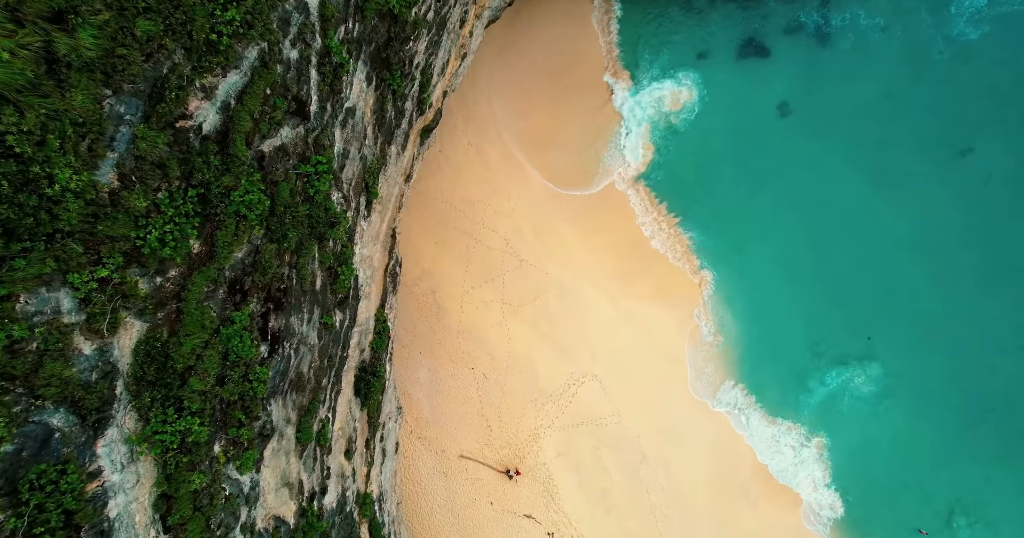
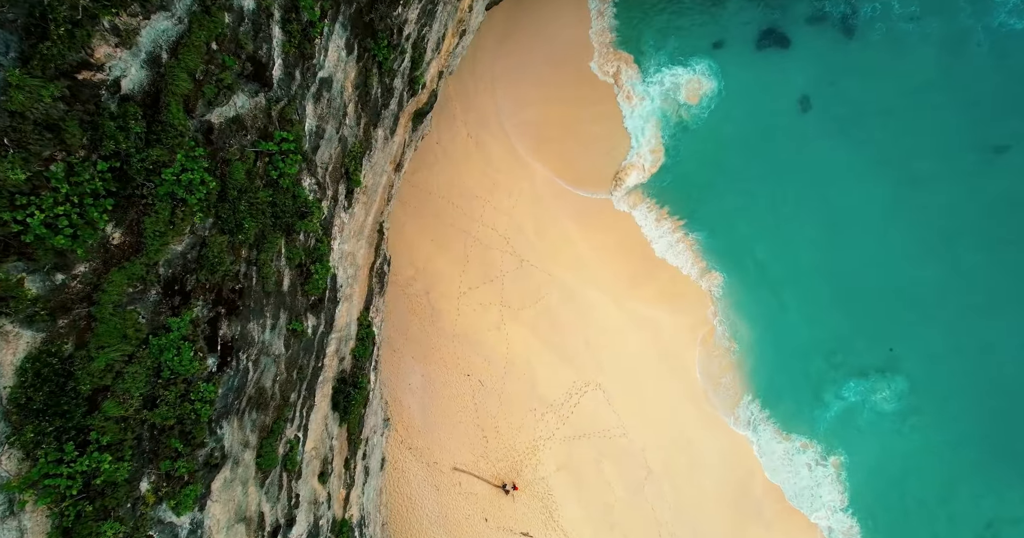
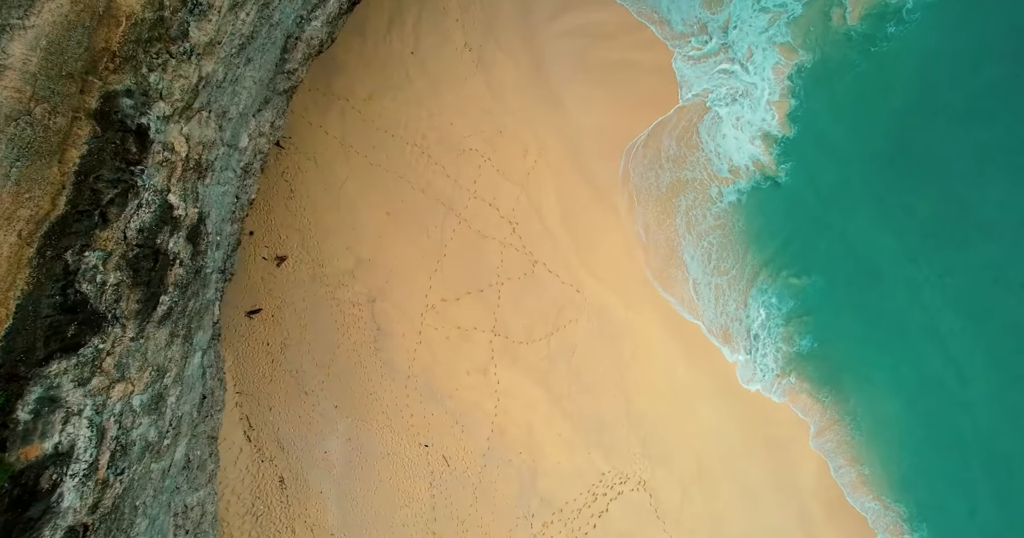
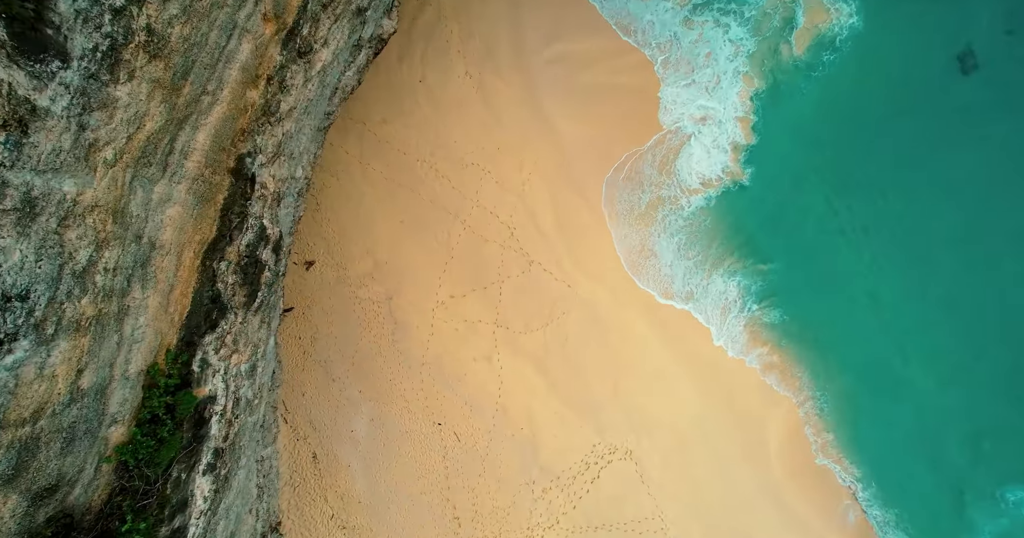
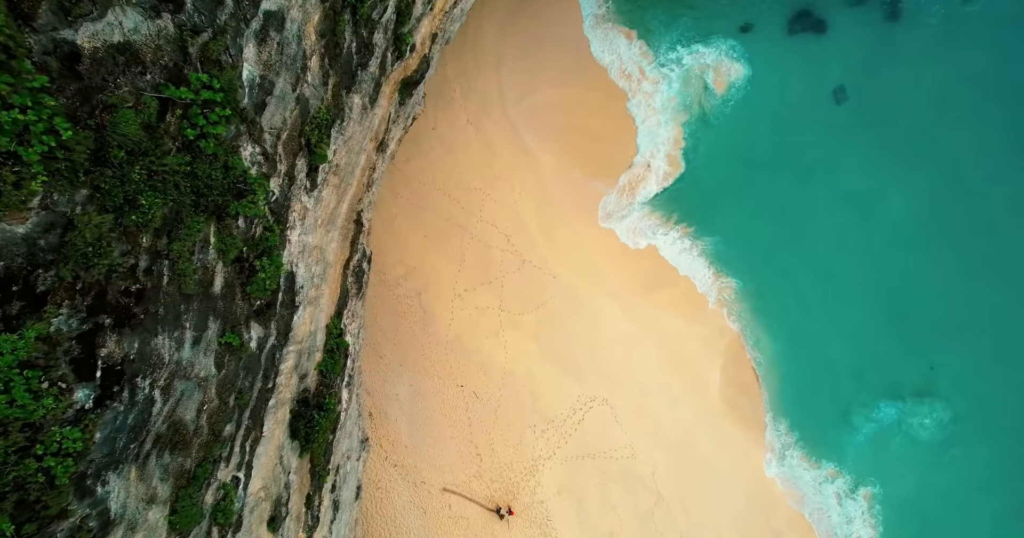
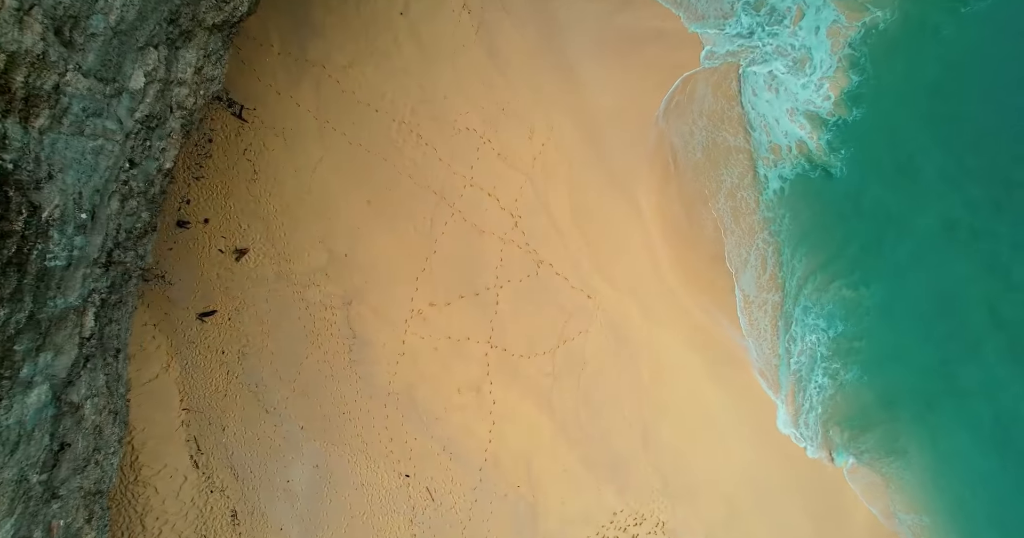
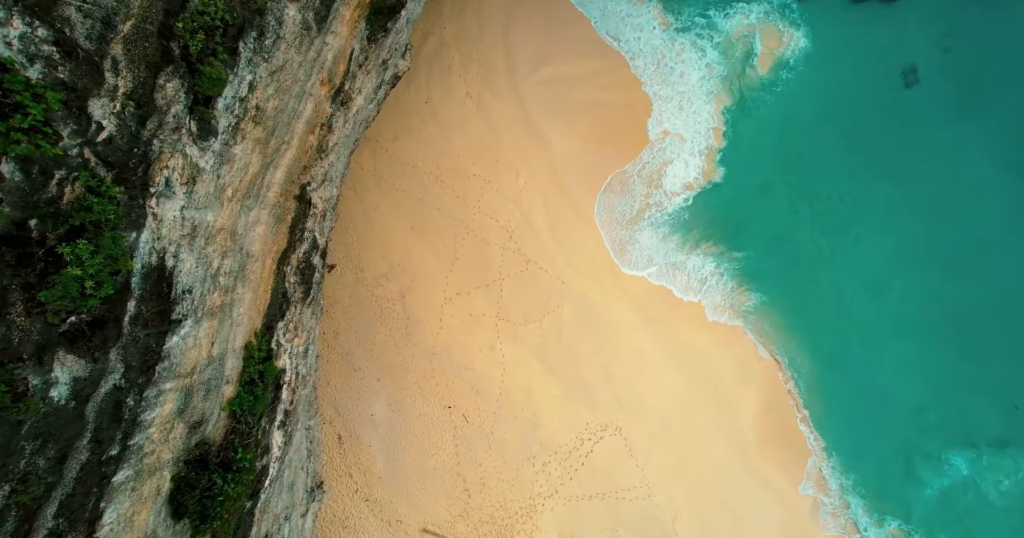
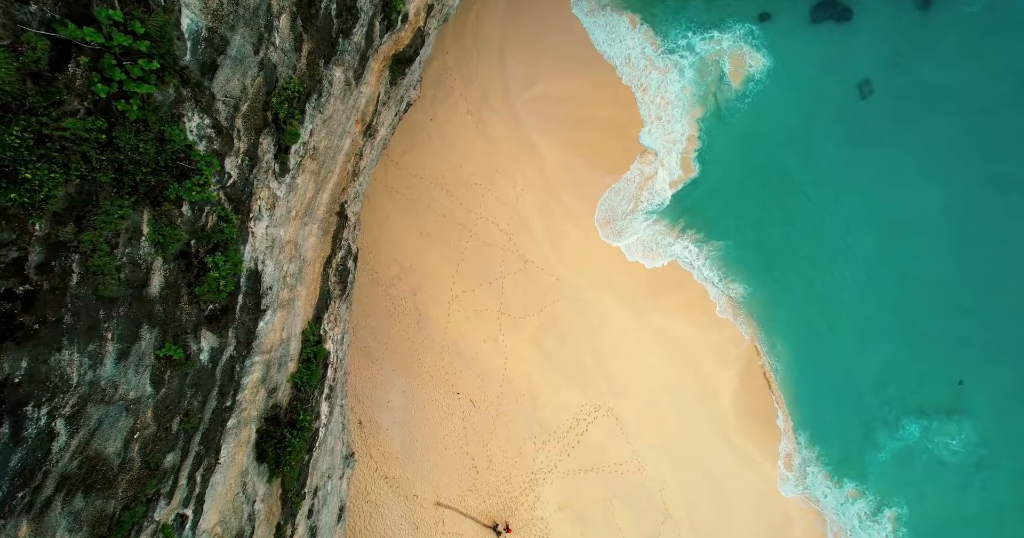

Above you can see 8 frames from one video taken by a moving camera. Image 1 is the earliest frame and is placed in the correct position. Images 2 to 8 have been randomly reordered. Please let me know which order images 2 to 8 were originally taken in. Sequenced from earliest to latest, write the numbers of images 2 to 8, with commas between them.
2, 5, 8, 7, 4, 3, 6
